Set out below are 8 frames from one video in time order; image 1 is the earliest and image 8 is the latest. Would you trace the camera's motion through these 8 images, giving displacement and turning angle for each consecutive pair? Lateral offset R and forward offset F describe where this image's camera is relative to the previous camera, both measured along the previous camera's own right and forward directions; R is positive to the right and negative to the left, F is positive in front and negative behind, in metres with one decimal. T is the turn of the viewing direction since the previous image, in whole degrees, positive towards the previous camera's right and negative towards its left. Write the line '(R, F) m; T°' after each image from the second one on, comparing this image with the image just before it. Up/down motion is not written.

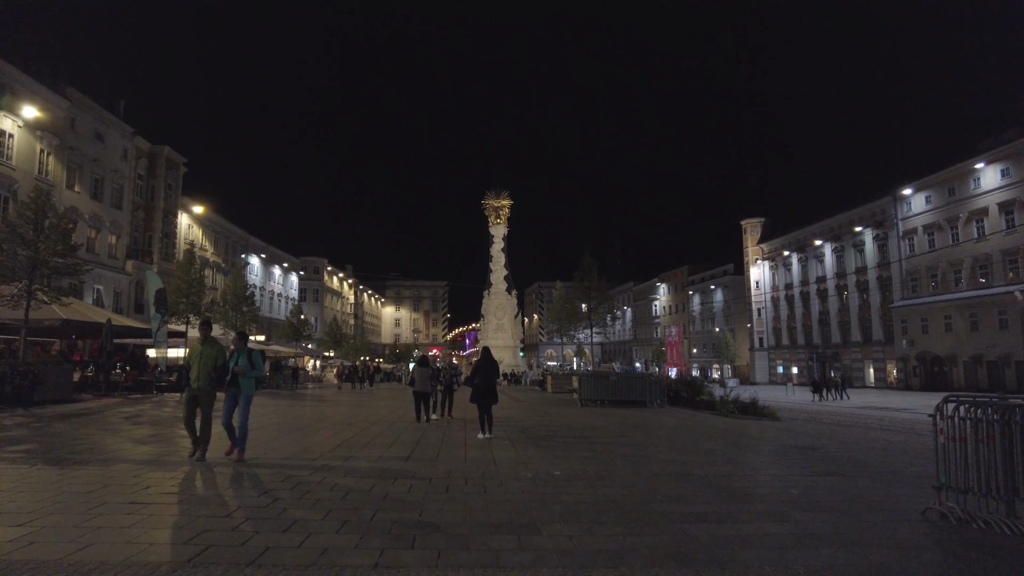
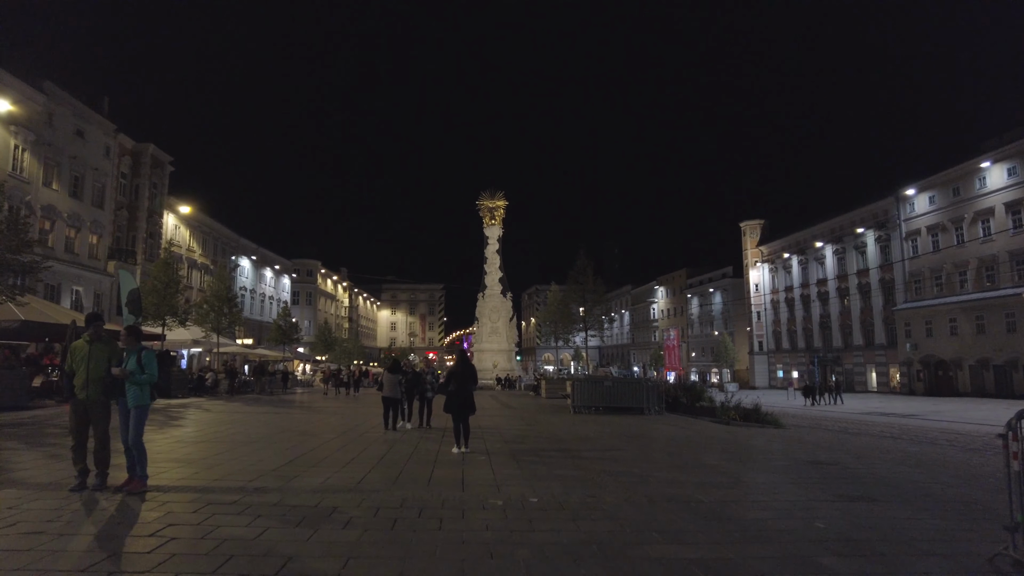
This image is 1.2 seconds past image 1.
(+0.3, +1.2) m; 0°
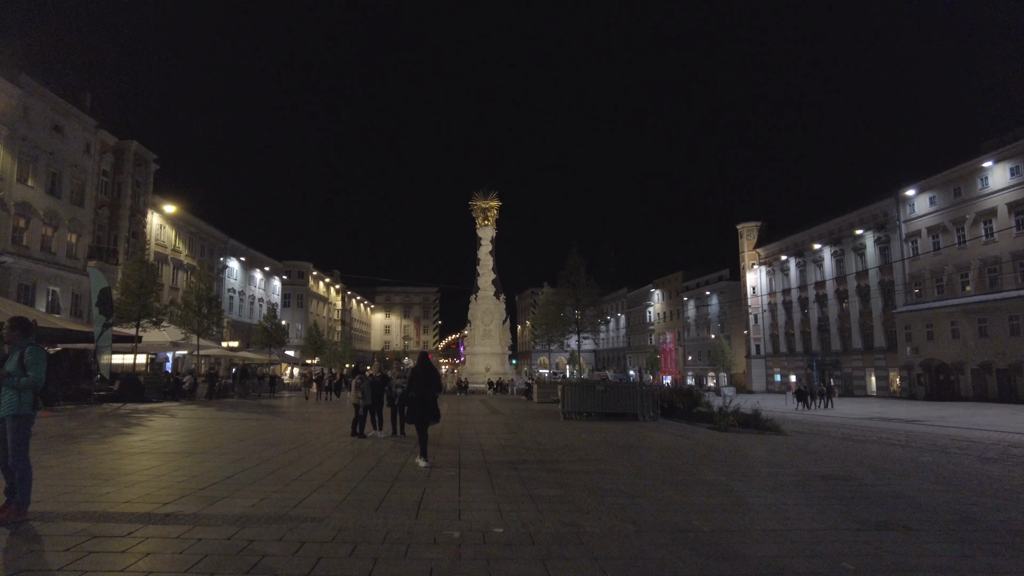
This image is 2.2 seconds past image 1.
(+0.3, +1.1) m; 0°
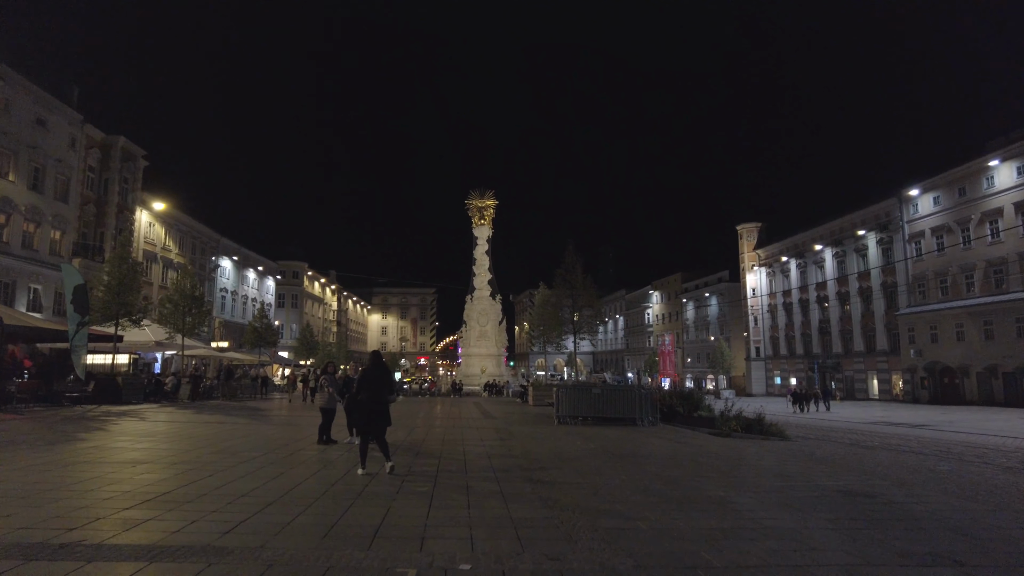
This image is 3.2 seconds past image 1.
(+0.2, +0.9) m; 0°
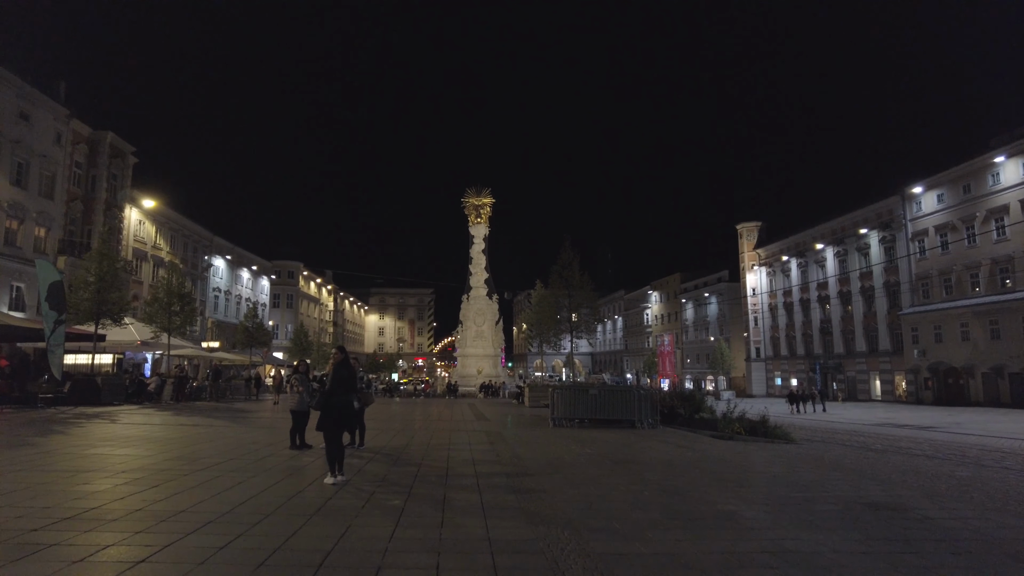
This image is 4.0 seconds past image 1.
(+0.2, +0.9) m; 0°
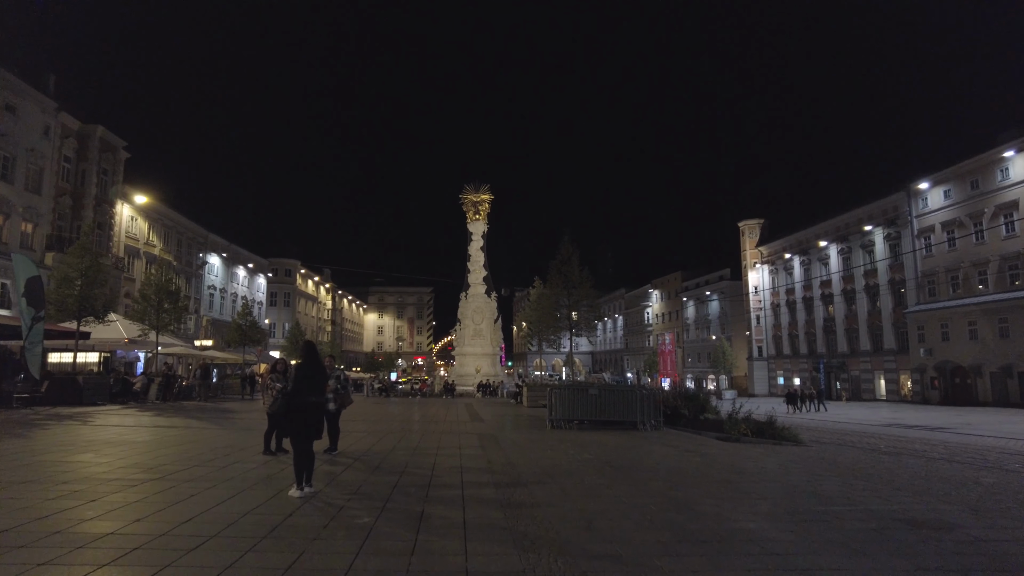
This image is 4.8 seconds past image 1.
(+0.1, +0.8) m; 0°
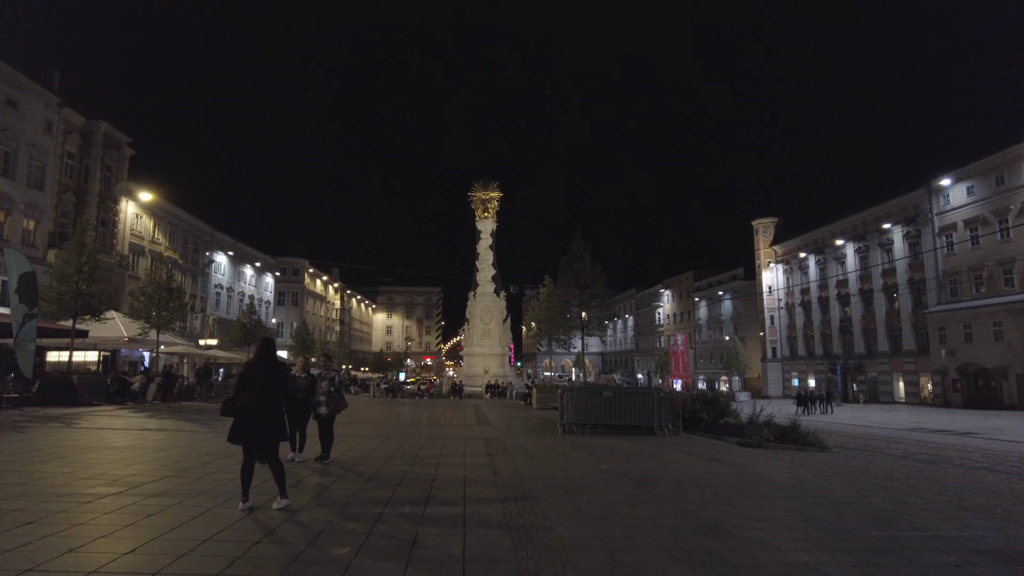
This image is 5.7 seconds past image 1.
(0.0, +0.9) m; -1°
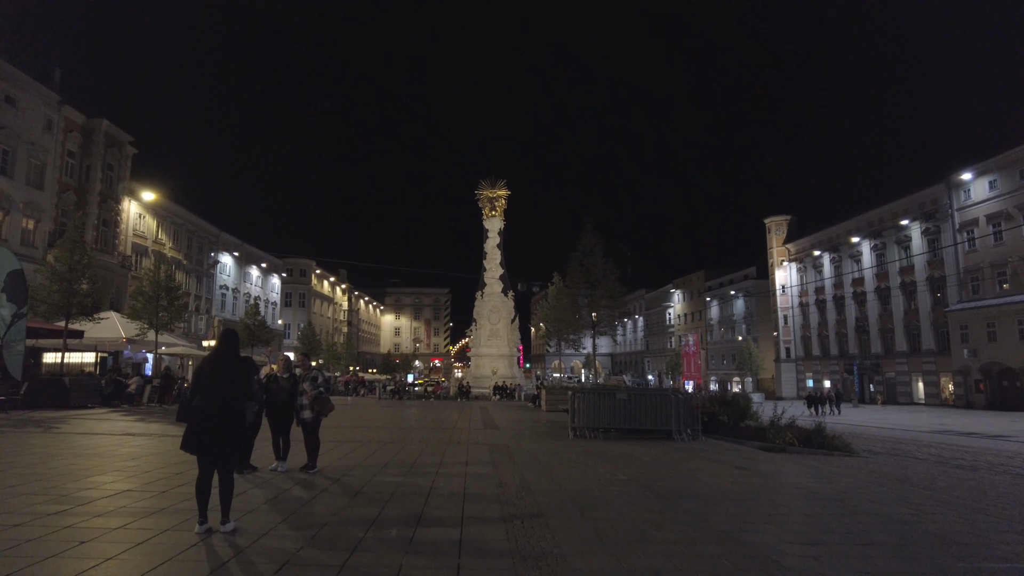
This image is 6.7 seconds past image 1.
(0.0, +0.9) m; -1°
